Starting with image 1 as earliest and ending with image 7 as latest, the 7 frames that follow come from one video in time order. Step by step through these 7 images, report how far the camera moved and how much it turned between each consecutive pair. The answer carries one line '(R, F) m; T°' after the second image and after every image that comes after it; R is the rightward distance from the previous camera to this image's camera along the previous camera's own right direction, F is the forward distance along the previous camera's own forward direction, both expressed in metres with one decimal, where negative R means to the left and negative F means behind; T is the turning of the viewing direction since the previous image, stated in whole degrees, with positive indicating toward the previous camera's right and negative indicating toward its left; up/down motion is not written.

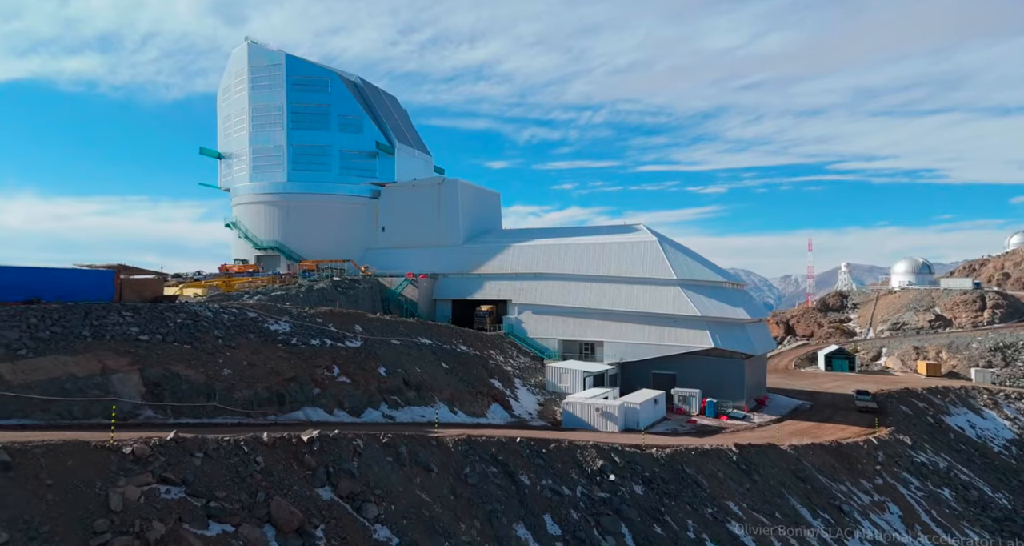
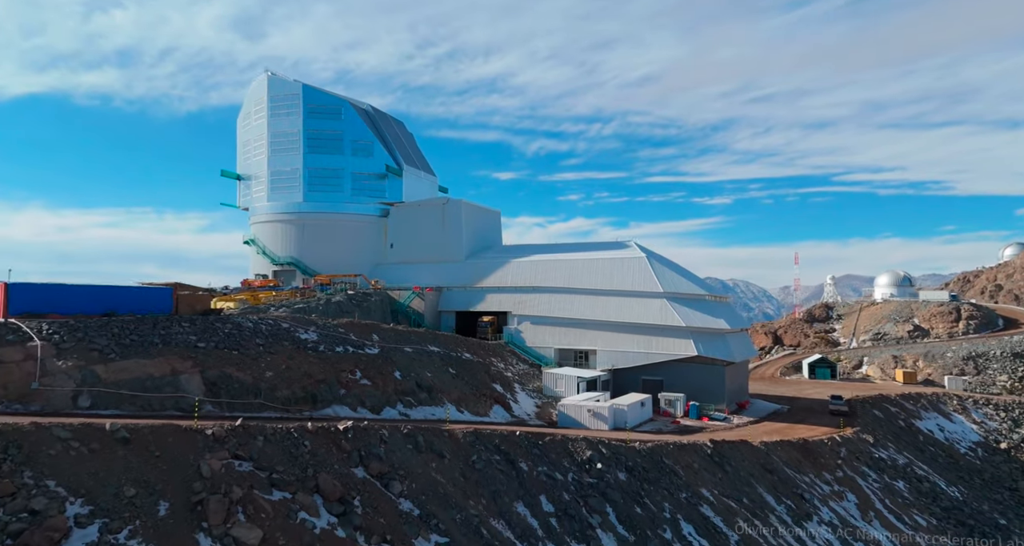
(0.0, -2.1) m; 0°
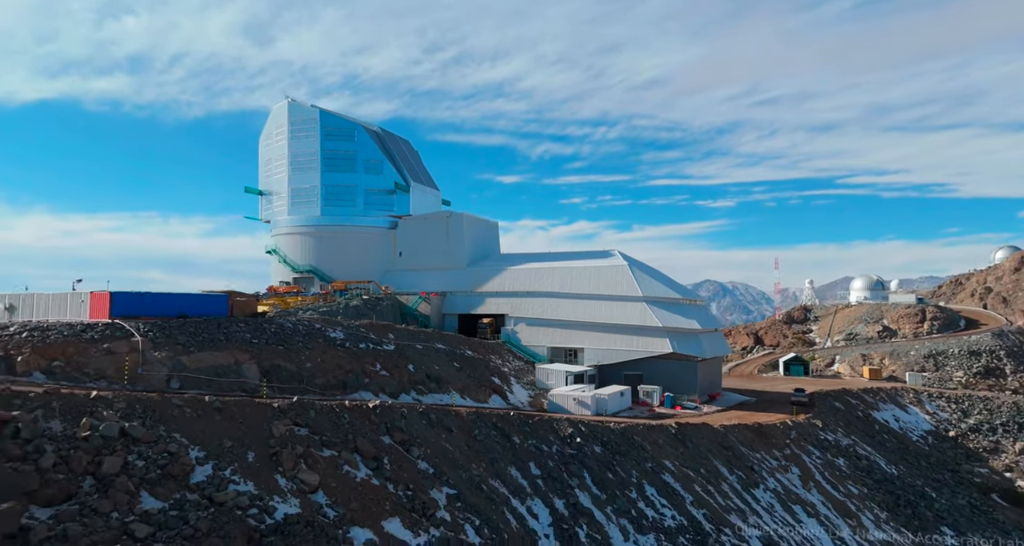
(+0.1, -3.3) m; 0°
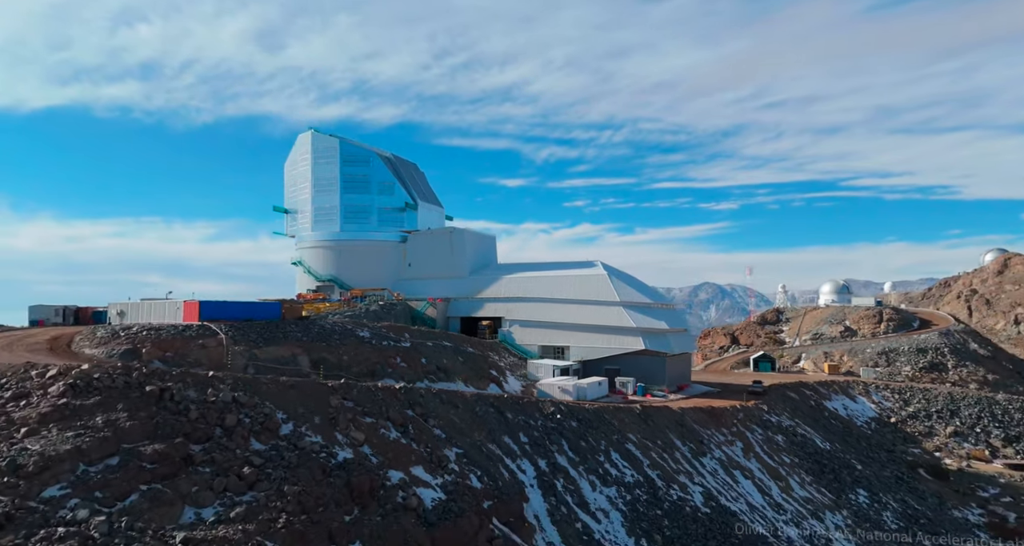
(+0.2, -4.7) m; 0°
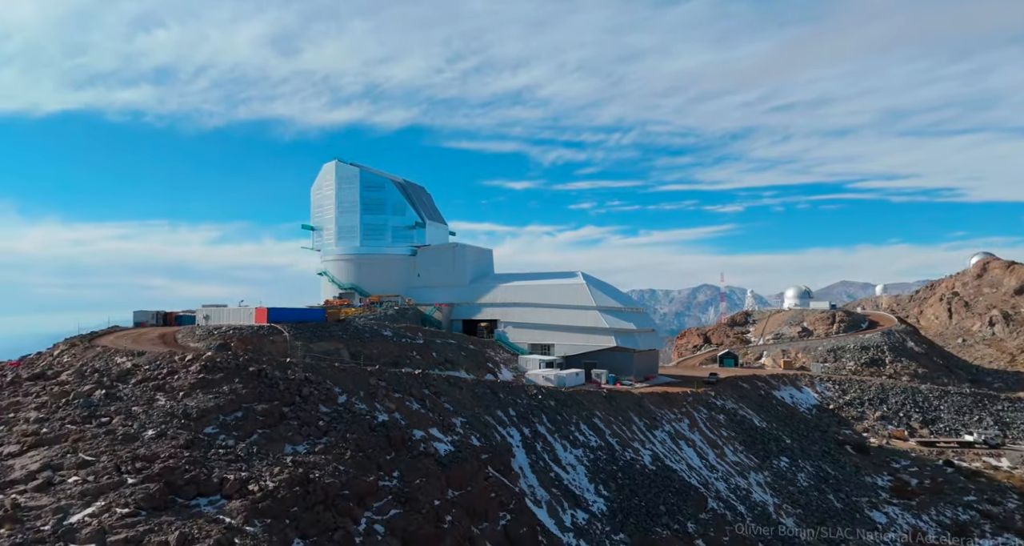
(+0.4, -6.5) m; 0°
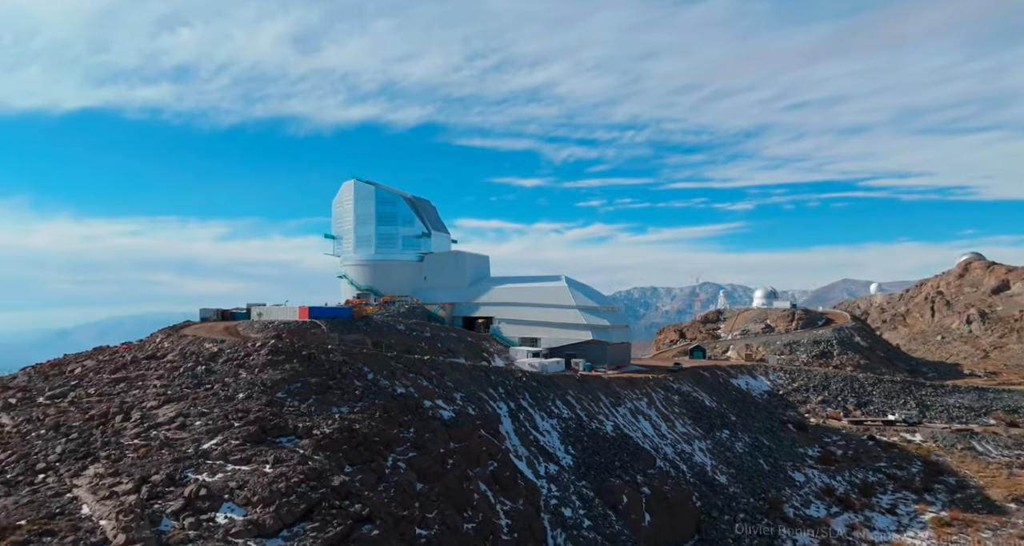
(+0.7, -7.1) m; 0°
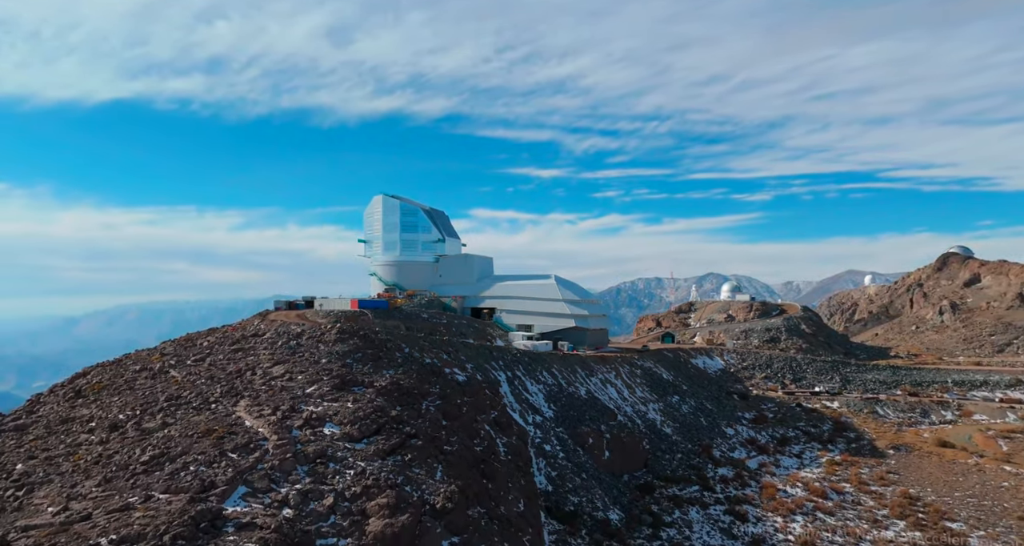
(+0.5, -11.1) m; 0°
